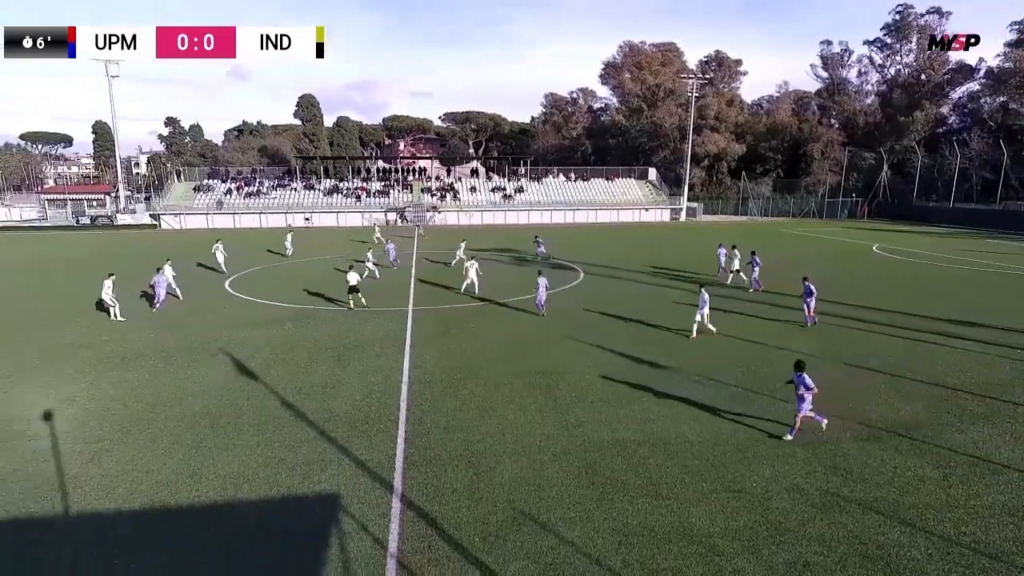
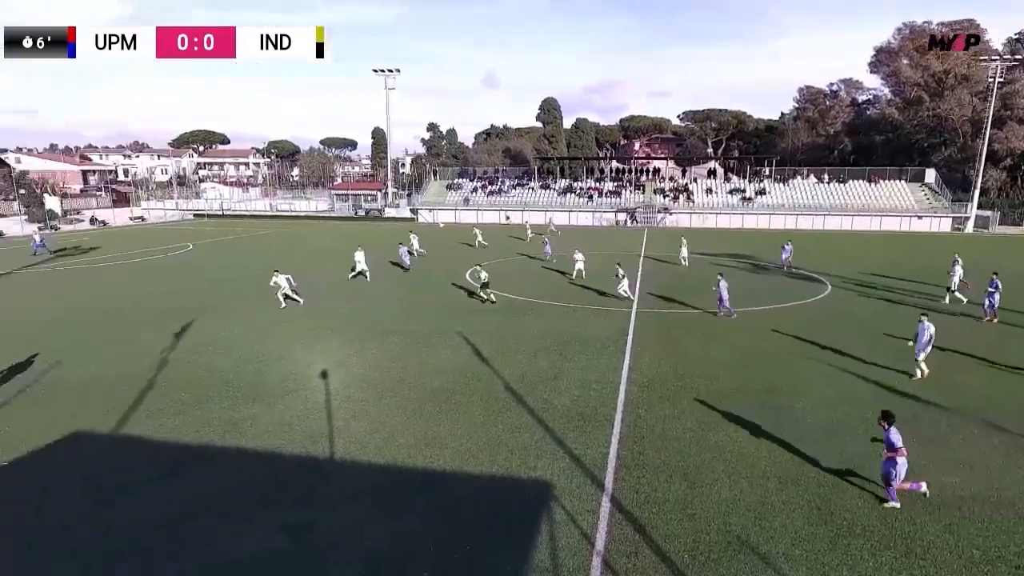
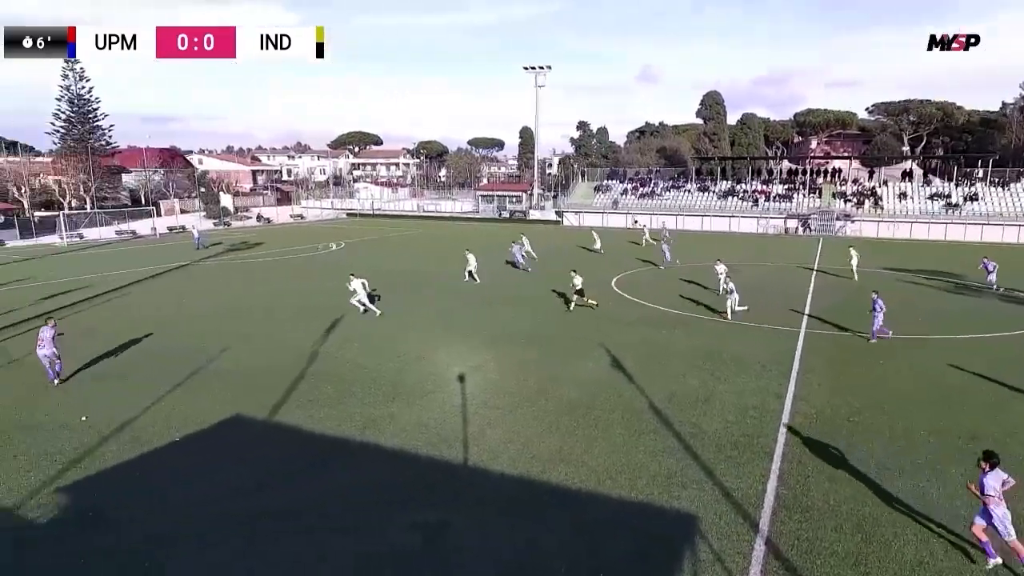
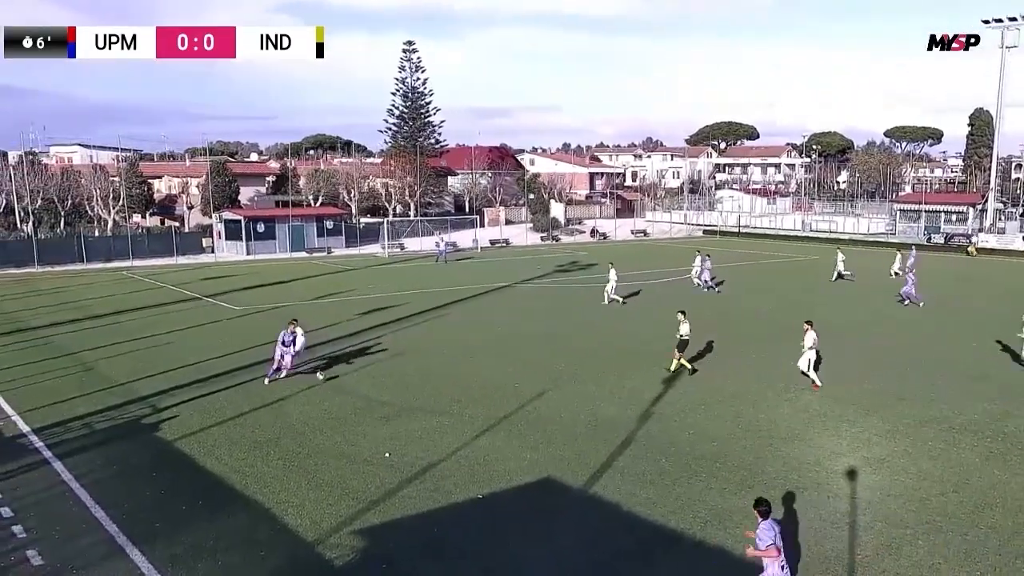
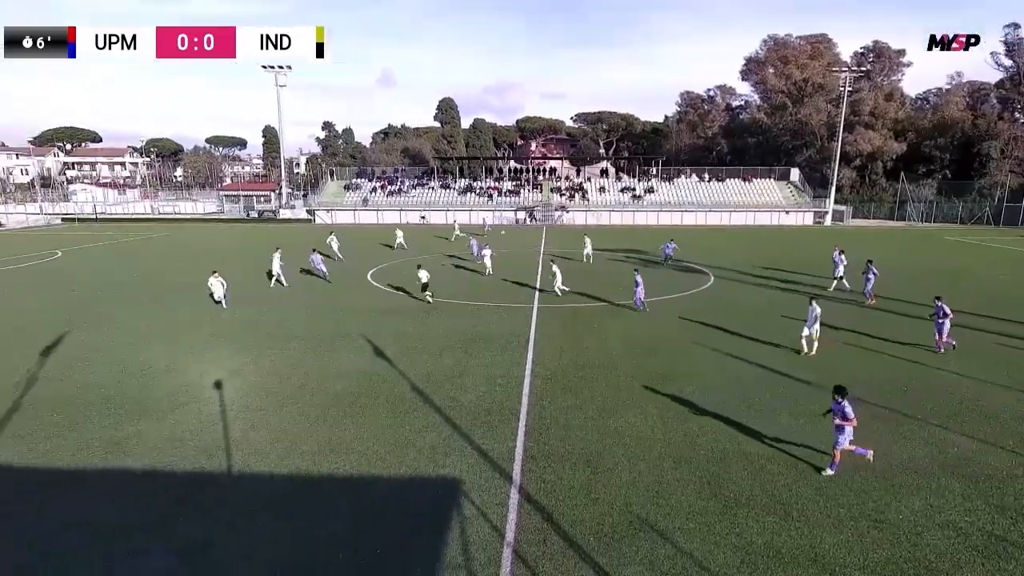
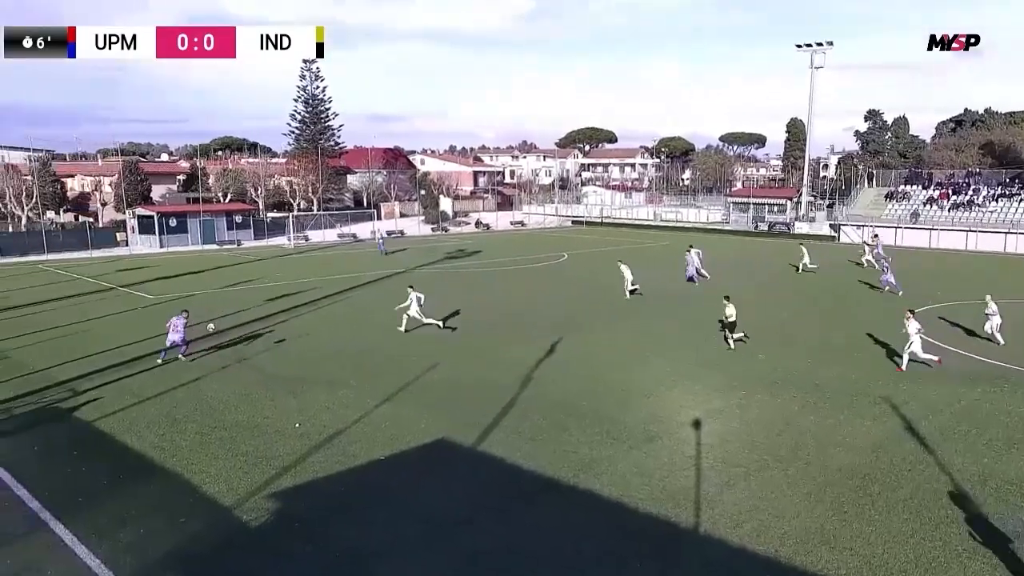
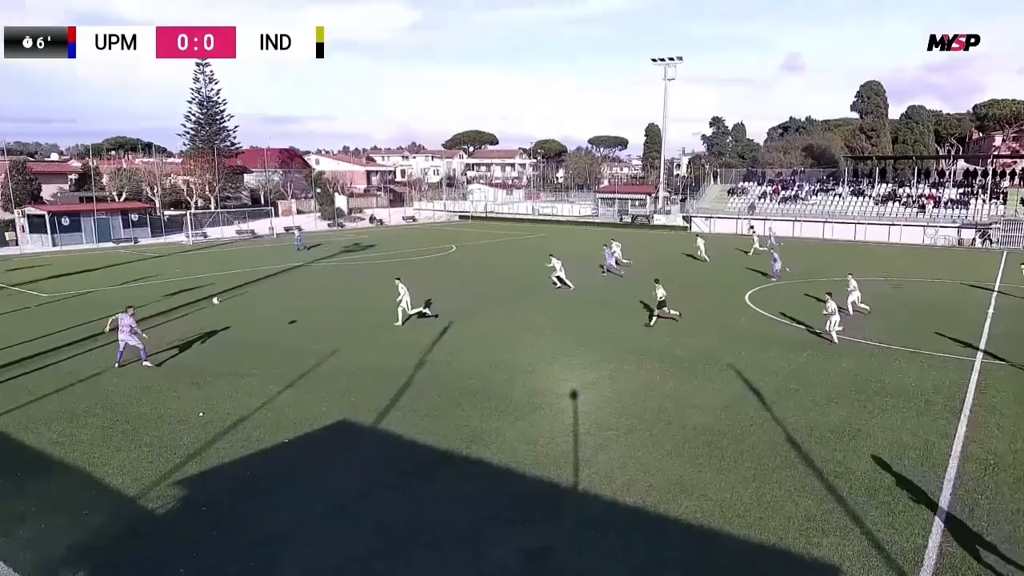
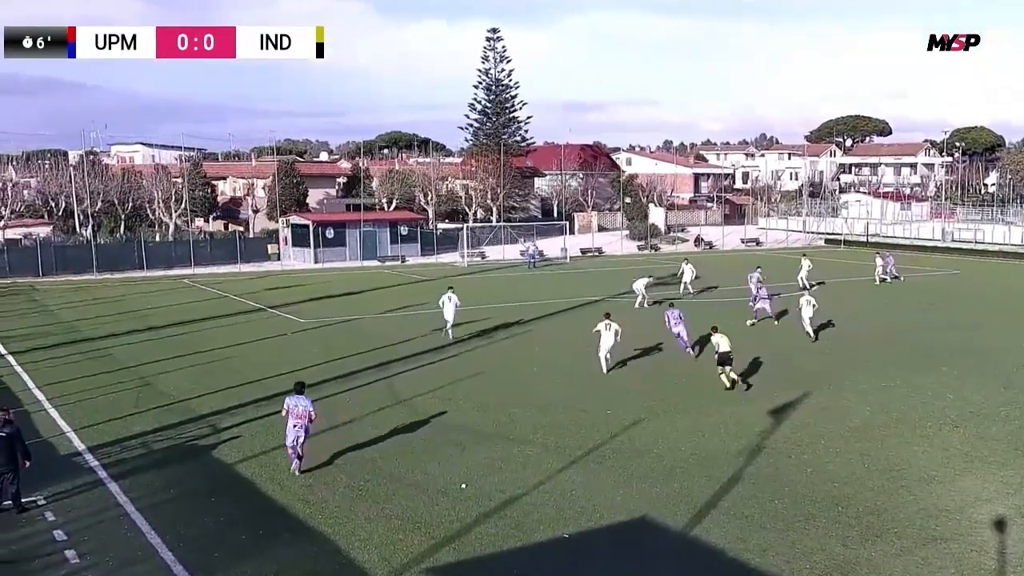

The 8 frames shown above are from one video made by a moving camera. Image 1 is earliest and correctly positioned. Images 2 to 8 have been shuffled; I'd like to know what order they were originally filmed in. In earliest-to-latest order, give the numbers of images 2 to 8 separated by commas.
5, 2, 3, 7, 6, 4, 8
